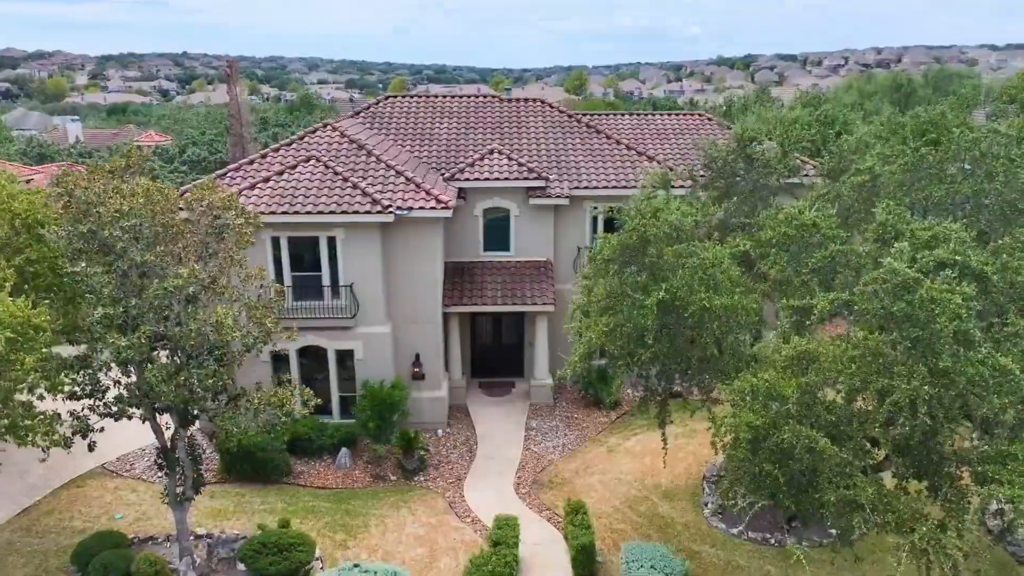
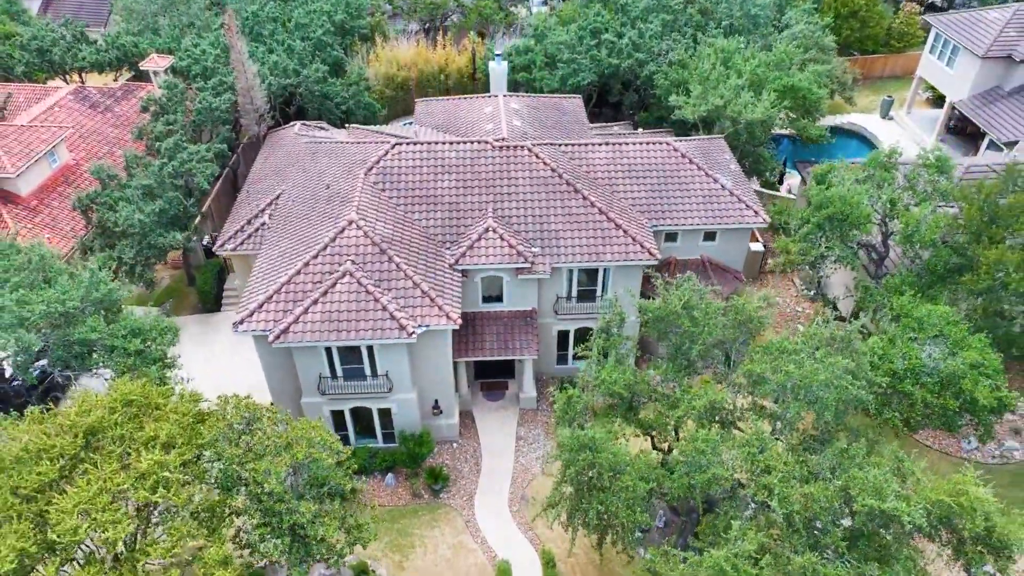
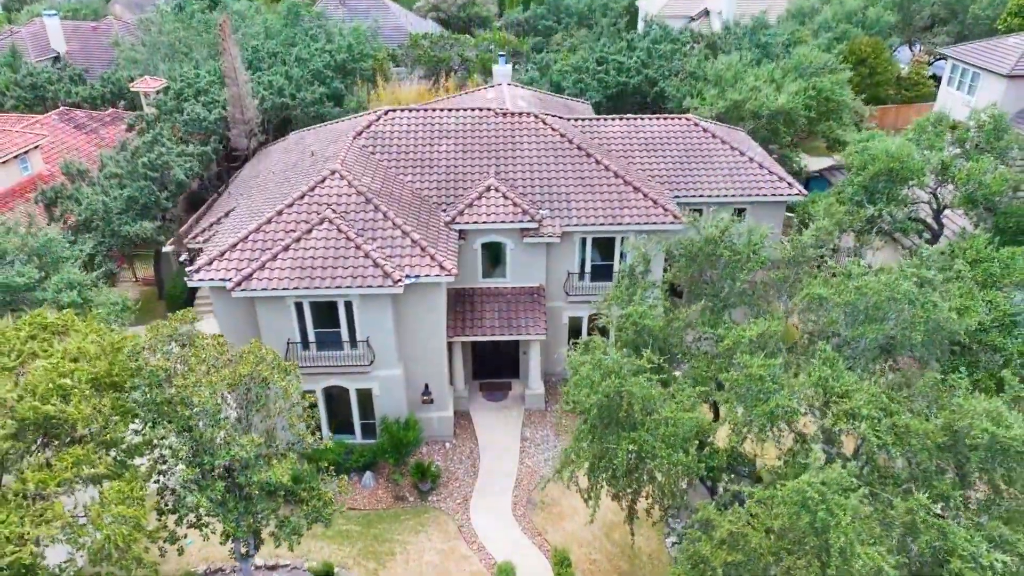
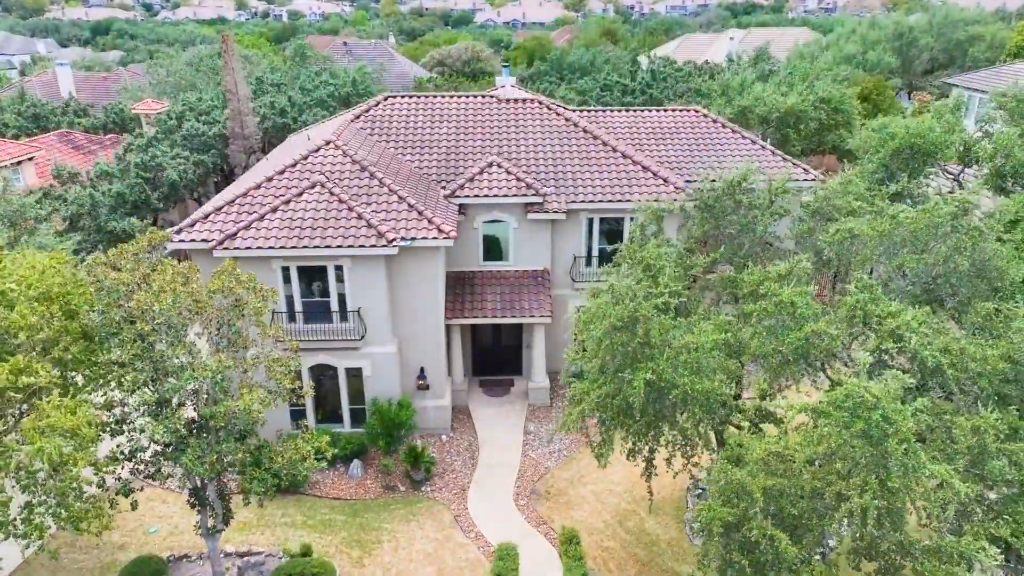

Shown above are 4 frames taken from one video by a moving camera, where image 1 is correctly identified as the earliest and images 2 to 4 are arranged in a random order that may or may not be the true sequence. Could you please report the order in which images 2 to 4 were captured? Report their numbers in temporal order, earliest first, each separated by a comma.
4, 3, 2
